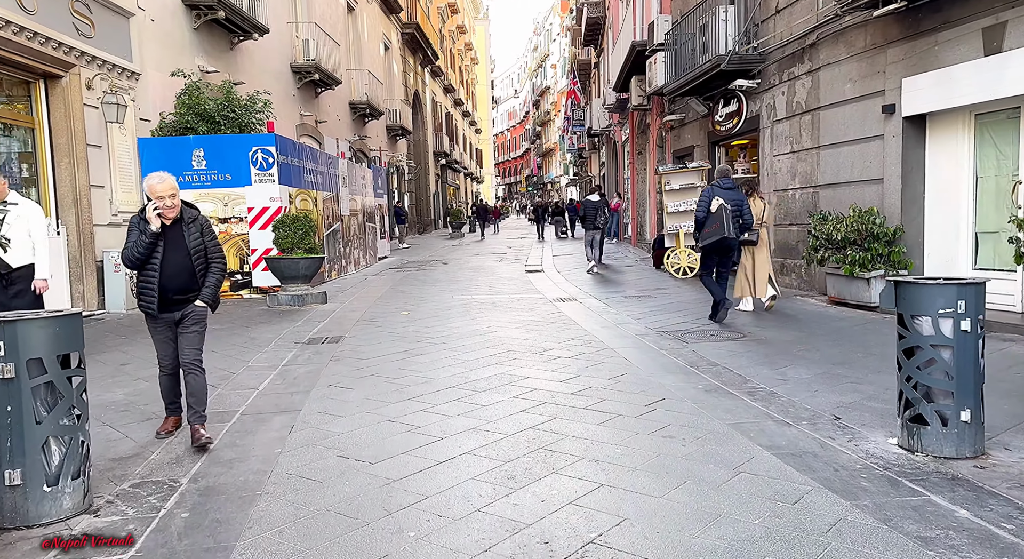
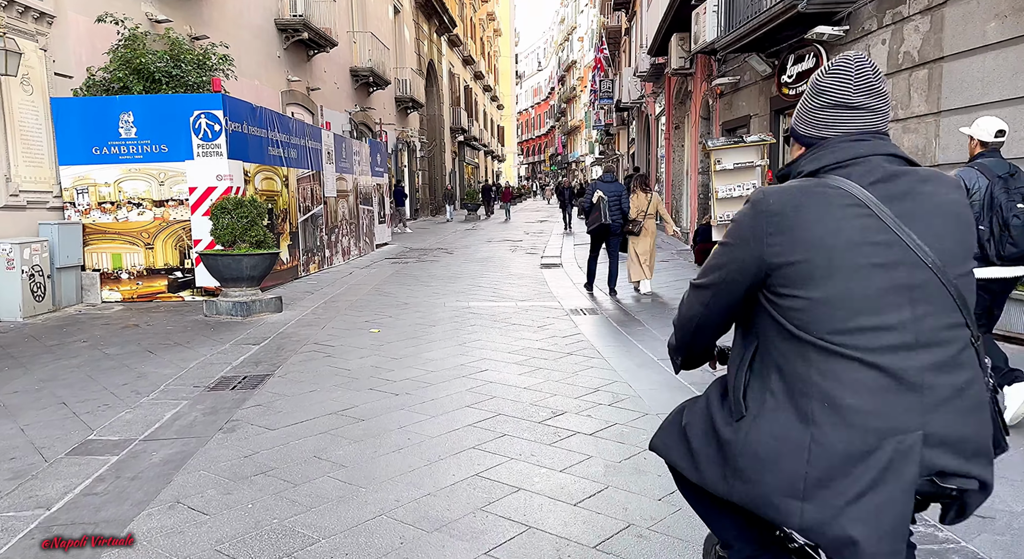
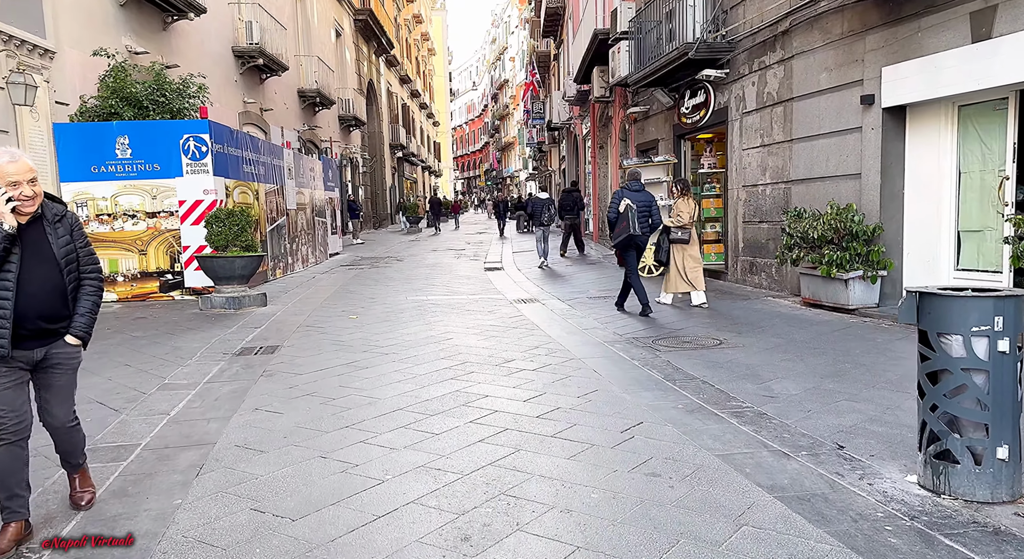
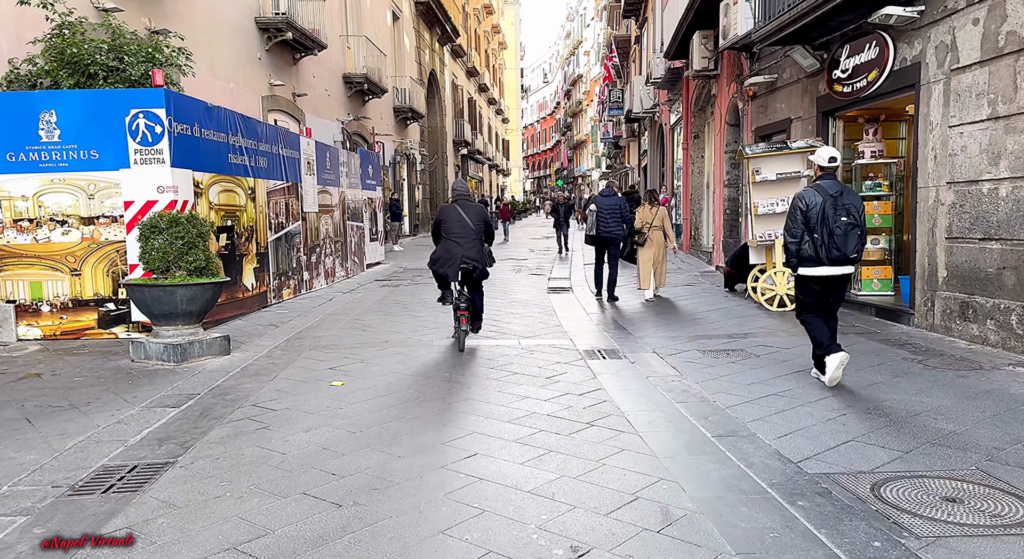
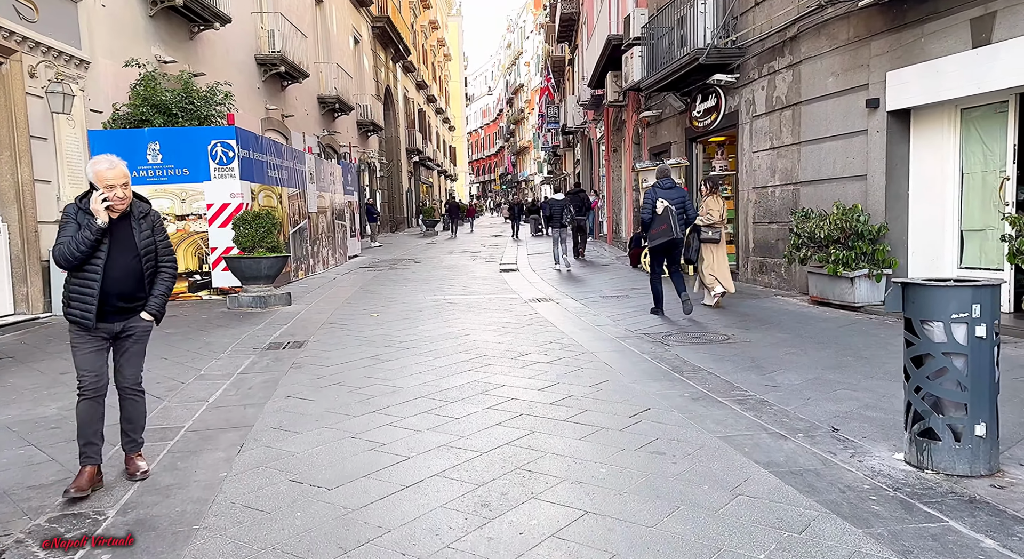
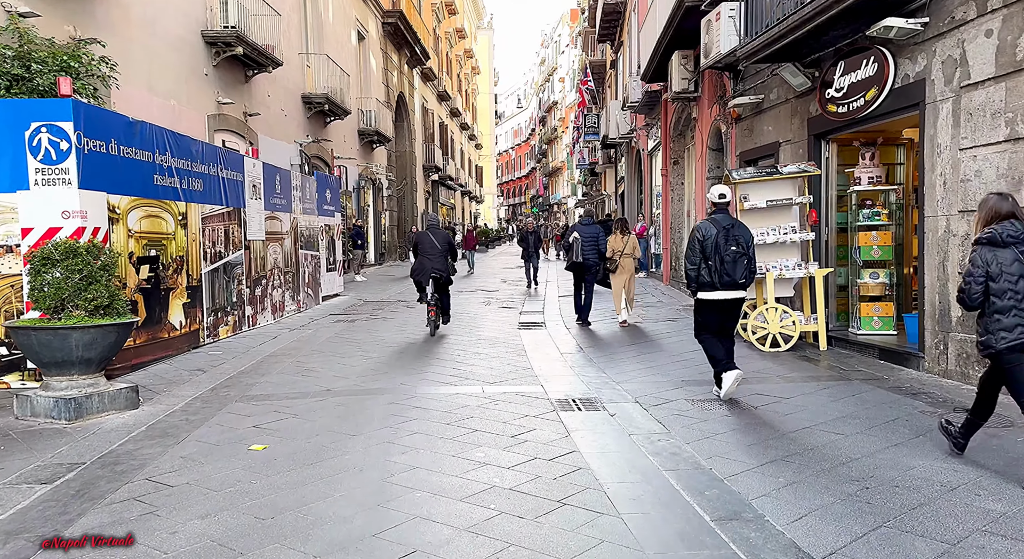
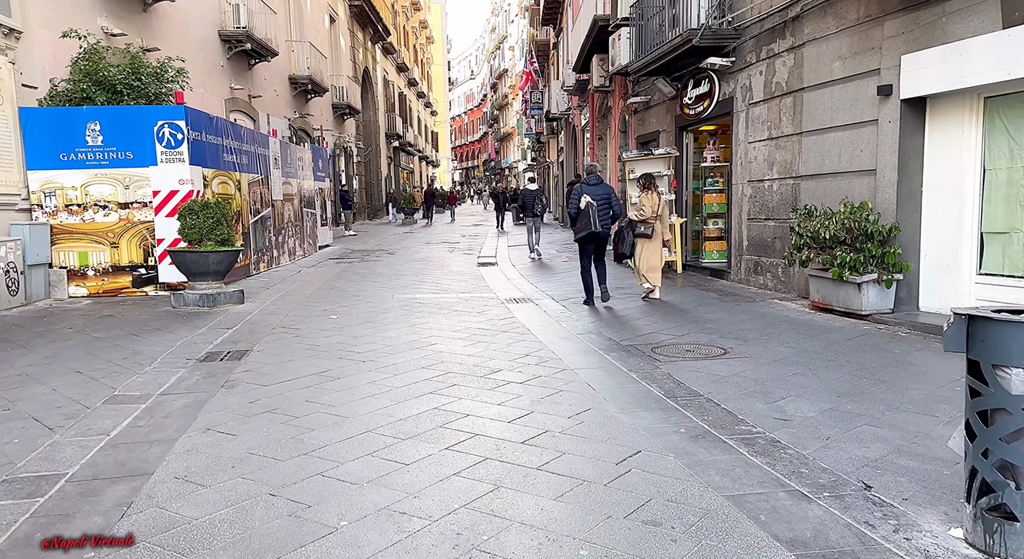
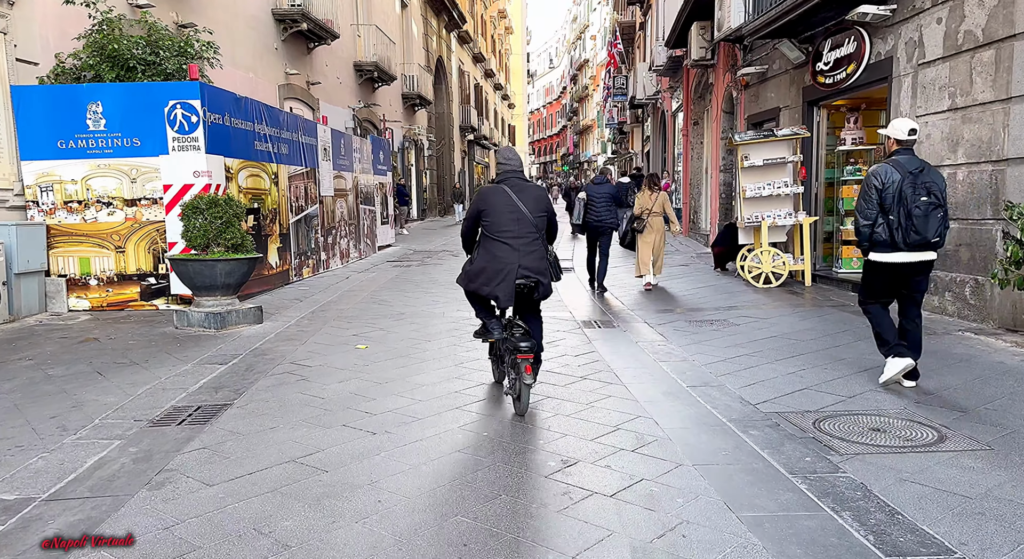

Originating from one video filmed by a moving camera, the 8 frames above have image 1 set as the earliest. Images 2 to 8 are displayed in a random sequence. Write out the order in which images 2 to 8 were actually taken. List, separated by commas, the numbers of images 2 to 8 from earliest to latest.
5, 3, 7, 2, 8, 4, 6
